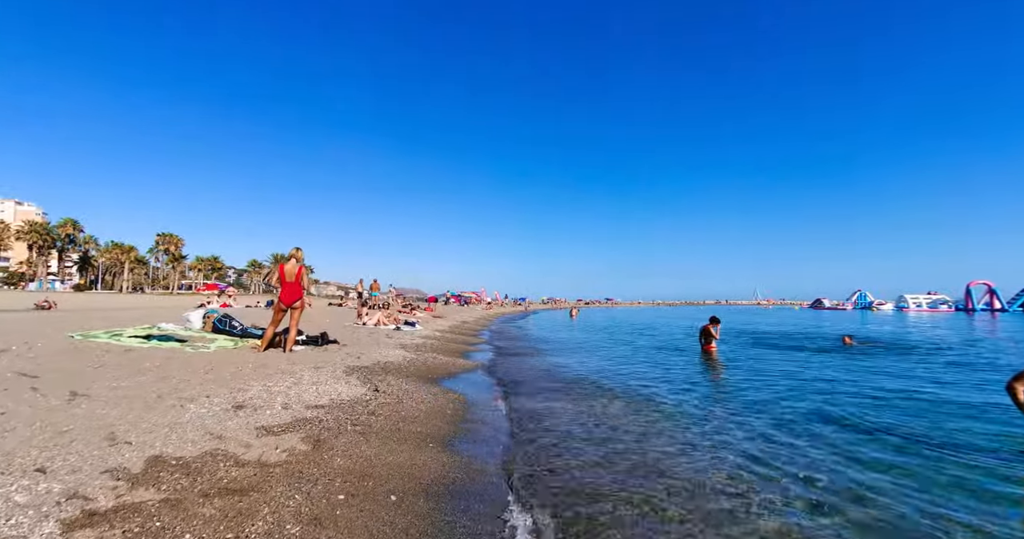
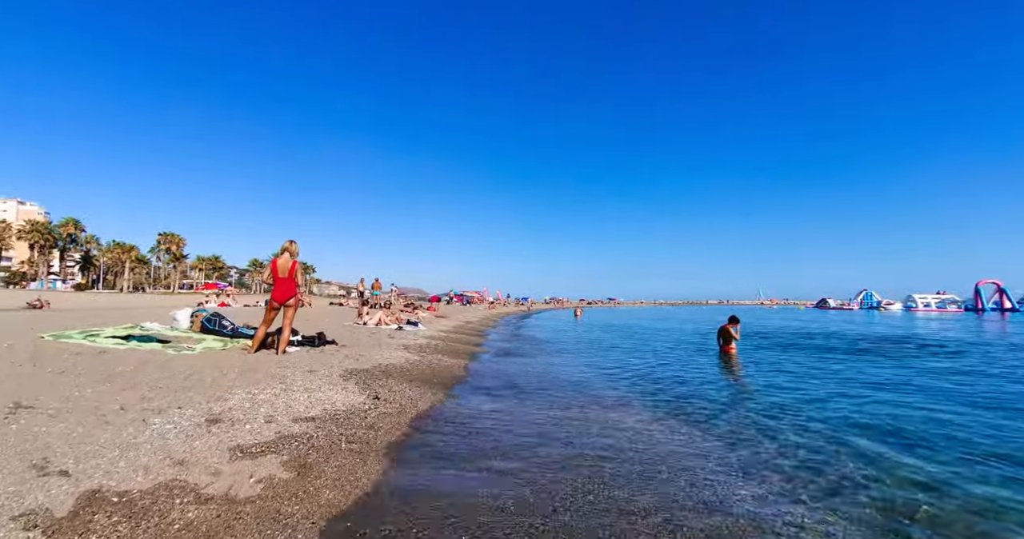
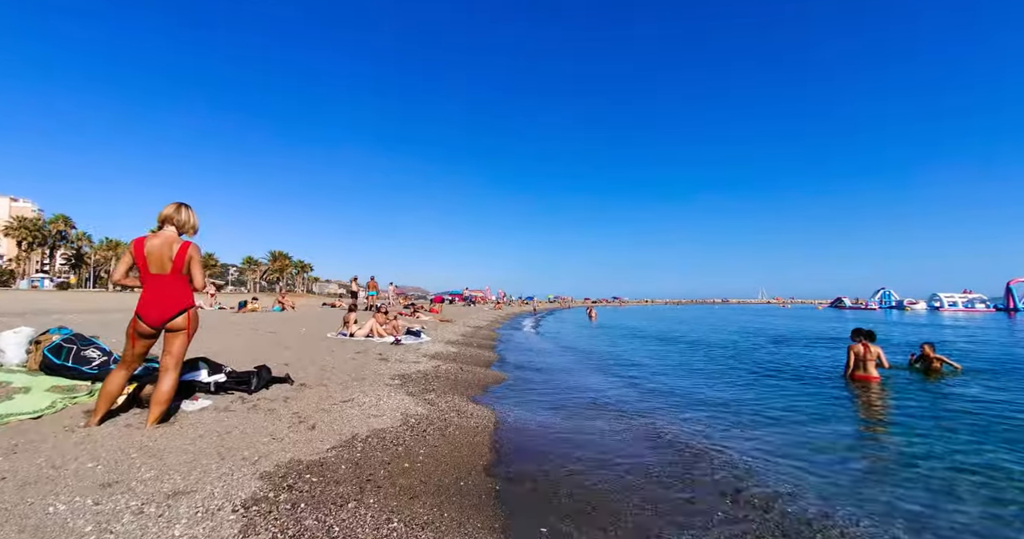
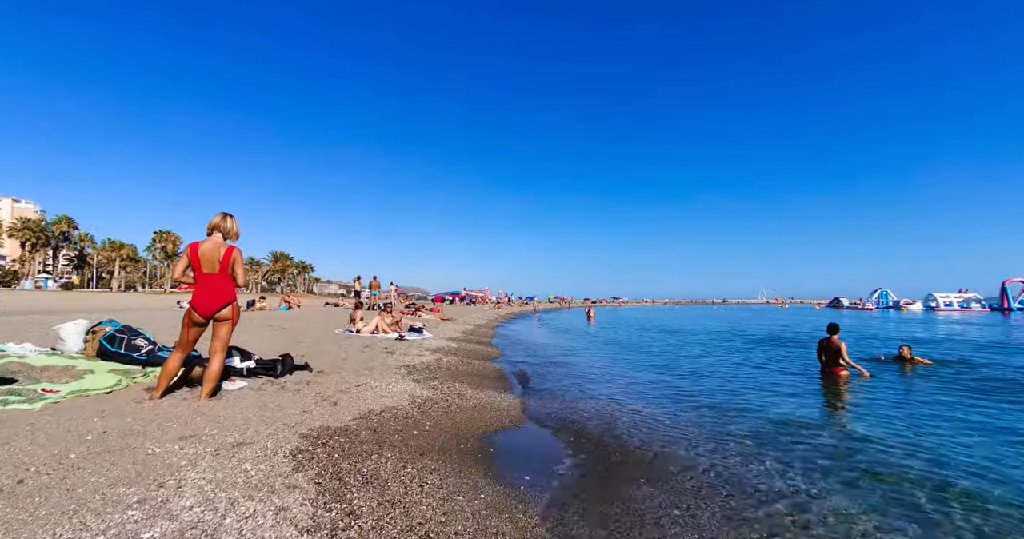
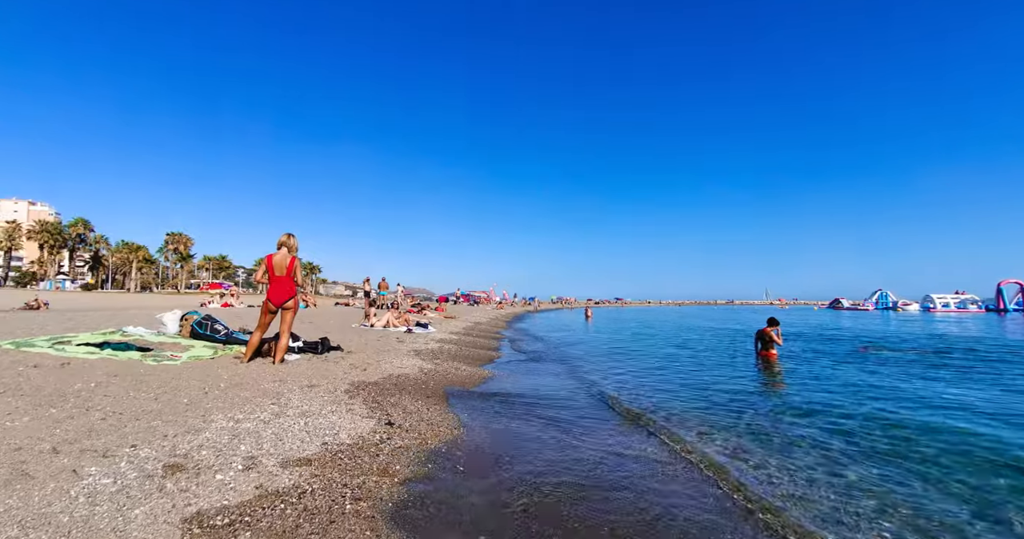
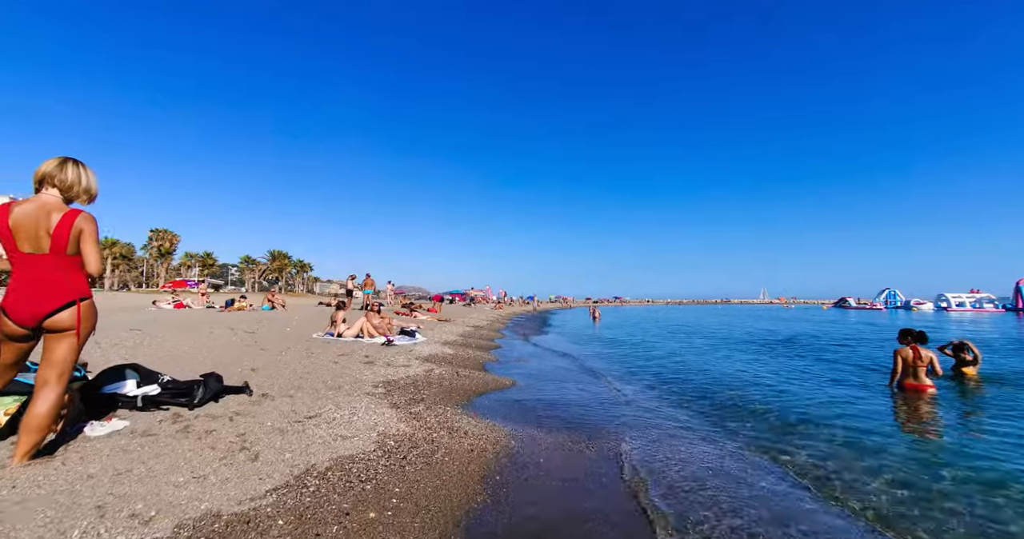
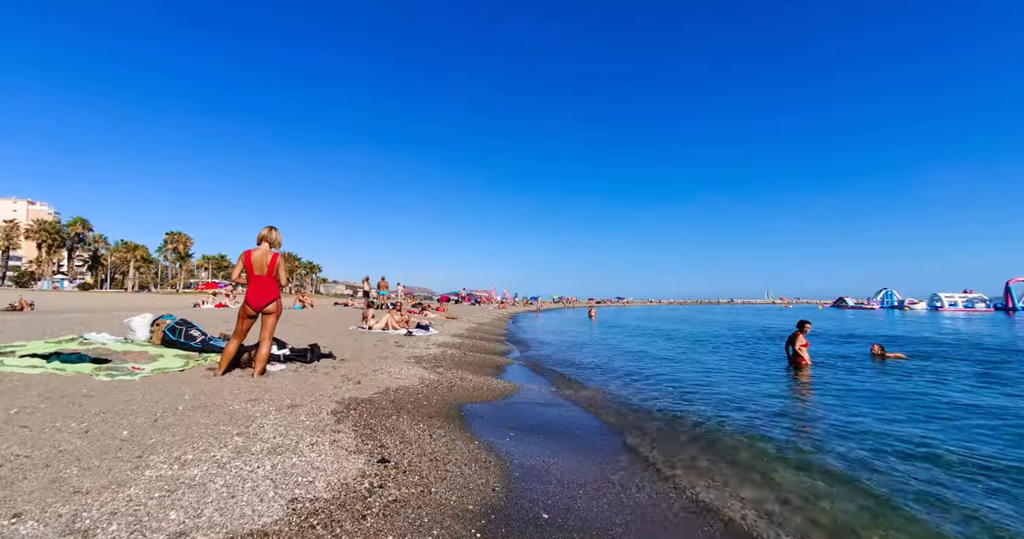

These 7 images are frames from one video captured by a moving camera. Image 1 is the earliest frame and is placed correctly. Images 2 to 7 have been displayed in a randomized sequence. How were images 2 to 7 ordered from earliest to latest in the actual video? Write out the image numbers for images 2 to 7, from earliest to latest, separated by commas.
2, 5, 7, 4, 3, 6
